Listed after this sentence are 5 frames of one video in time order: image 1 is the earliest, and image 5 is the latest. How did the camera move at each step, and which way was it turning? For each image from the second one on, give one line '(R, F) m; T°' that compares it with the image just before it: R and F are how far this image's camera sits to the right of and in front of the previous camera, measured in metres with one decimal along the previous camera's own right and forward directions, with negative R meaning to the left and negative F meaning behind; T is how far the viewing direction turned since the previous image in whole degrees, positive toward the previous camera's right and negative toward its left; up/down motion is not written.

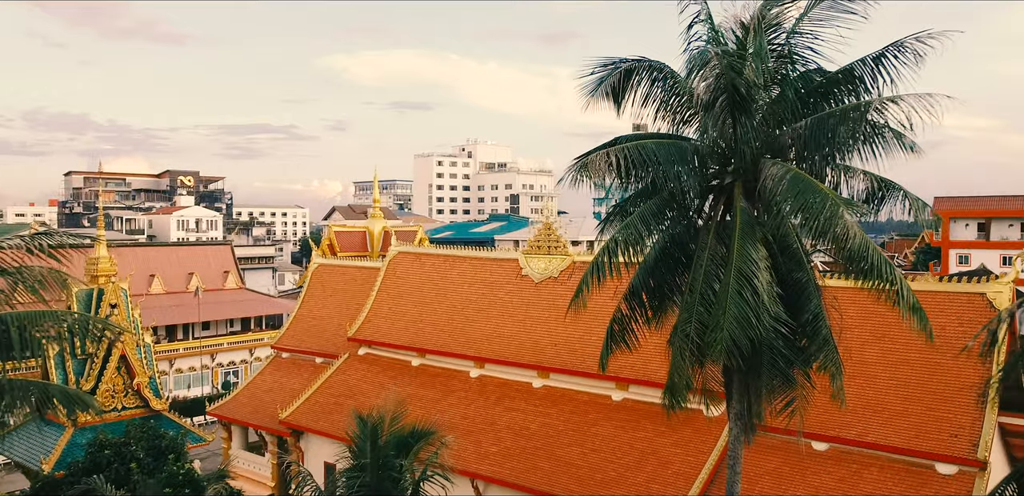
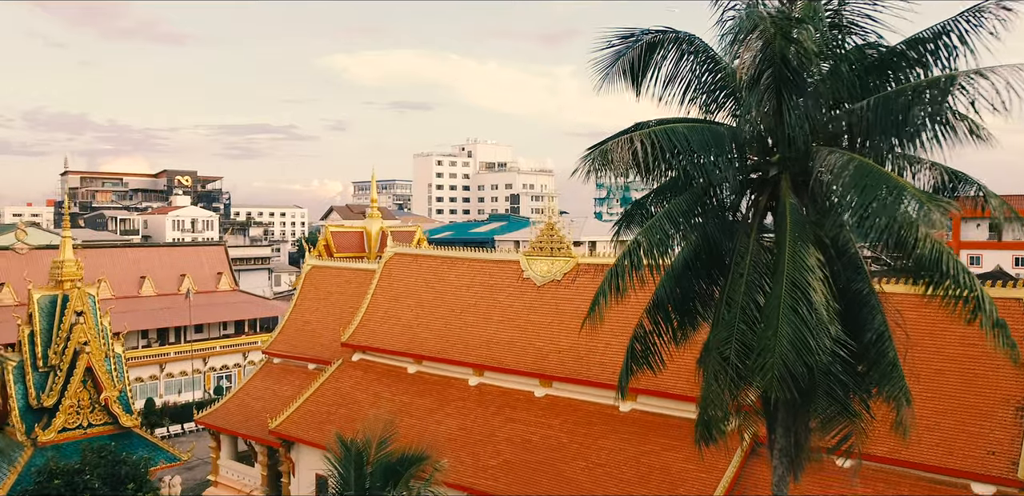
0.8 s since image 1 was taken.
(0.0, +1.0) m; 0°
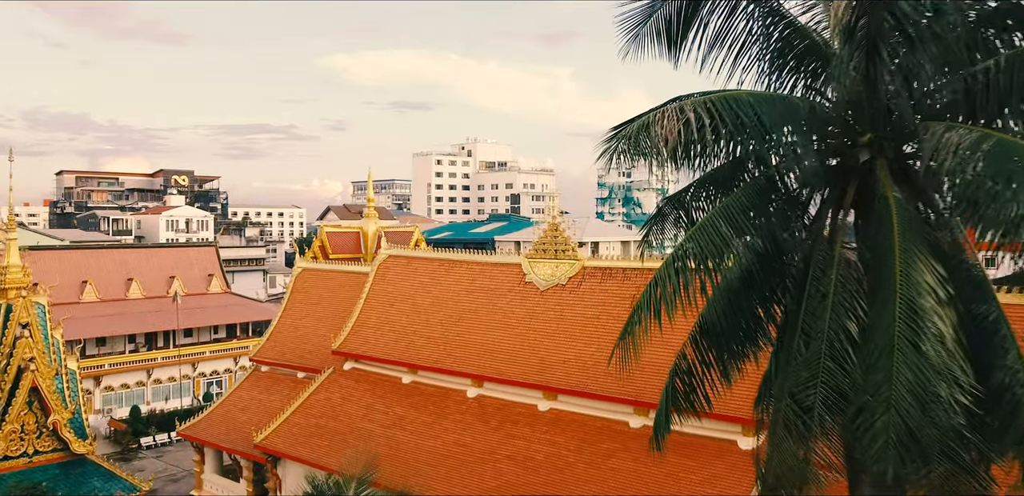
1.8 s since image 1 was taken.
(0.0, +1.3) m; 0°
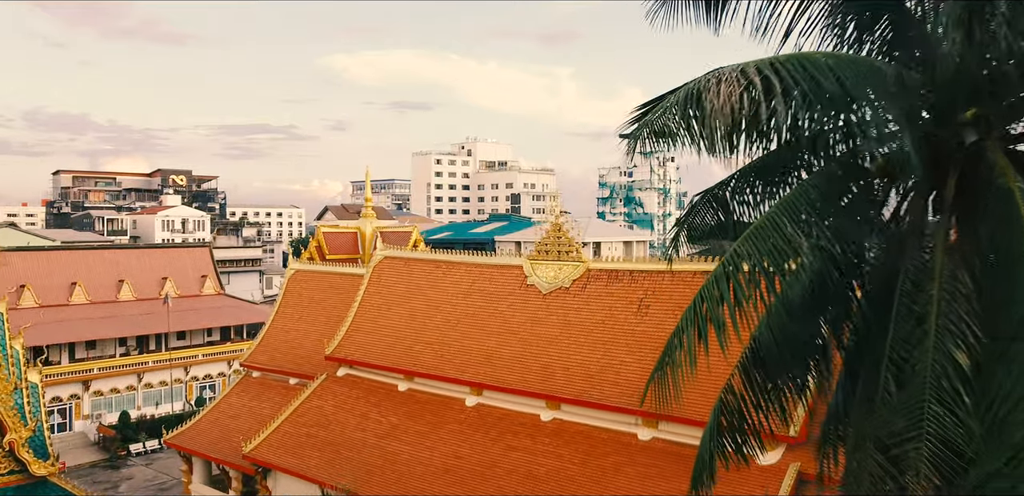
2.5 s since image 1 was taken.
(0.0, +0.9) m; 0°
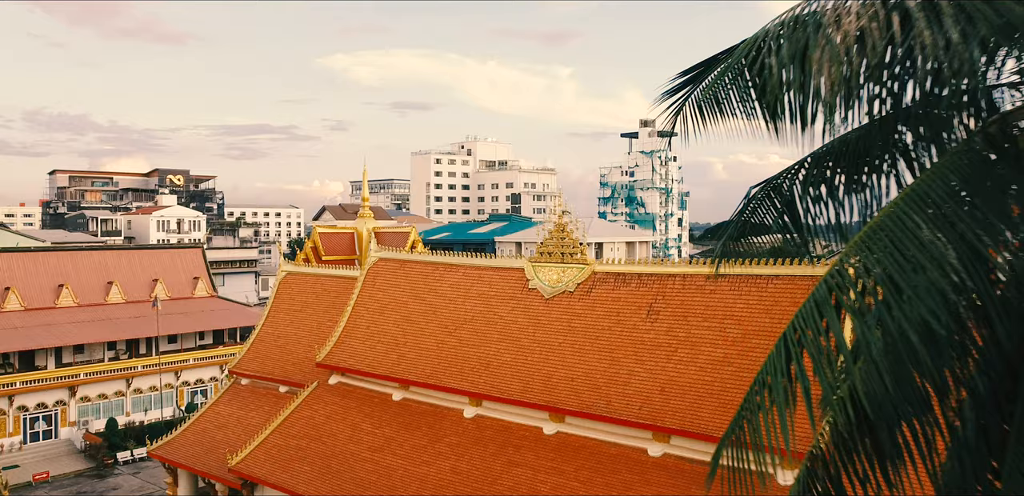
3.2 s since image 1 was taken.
(0.0, +1.0) m; 0°
